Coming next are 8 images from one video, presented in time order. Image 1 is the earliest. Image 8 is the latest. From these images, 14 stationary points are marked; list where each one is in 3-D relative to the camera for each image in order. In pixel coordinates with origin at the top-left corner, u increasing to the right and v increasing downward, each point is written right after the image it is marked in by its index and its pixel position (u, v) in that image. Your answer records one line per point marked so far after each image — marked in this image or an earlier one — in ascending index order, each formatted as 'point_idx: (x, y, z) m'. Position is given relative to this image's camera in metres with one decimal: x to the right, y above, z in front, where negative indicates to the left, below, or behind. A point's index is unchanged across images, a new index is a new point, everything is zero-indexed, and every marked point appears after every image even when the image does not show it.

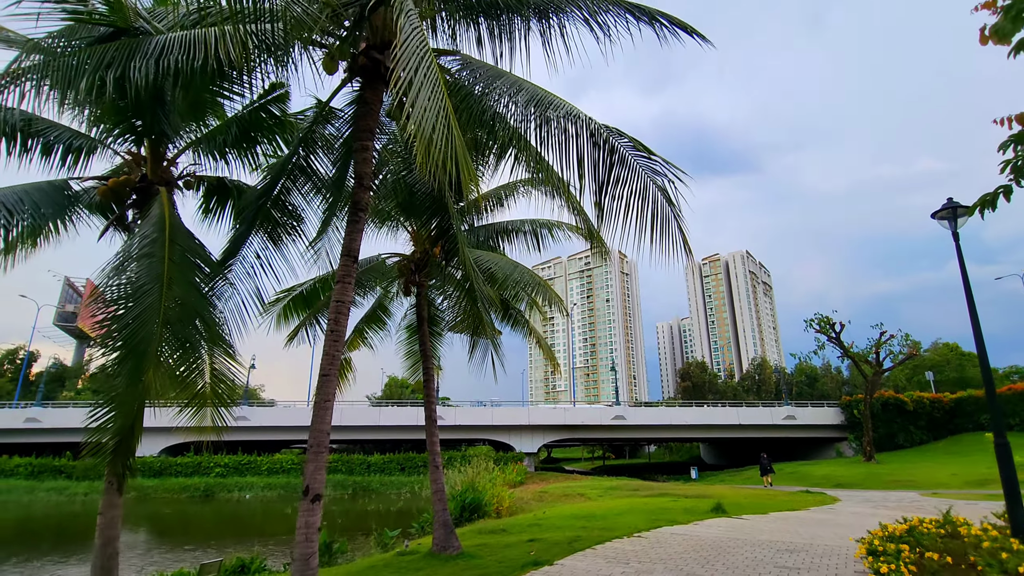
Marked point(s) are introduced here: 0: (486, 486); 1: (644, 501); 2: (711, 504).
0: (-0.8, -6.0, +16.1) m
1: (+3.9, -6.3, +15.7) m
2: (+5.3, -5.7, +14.1) m
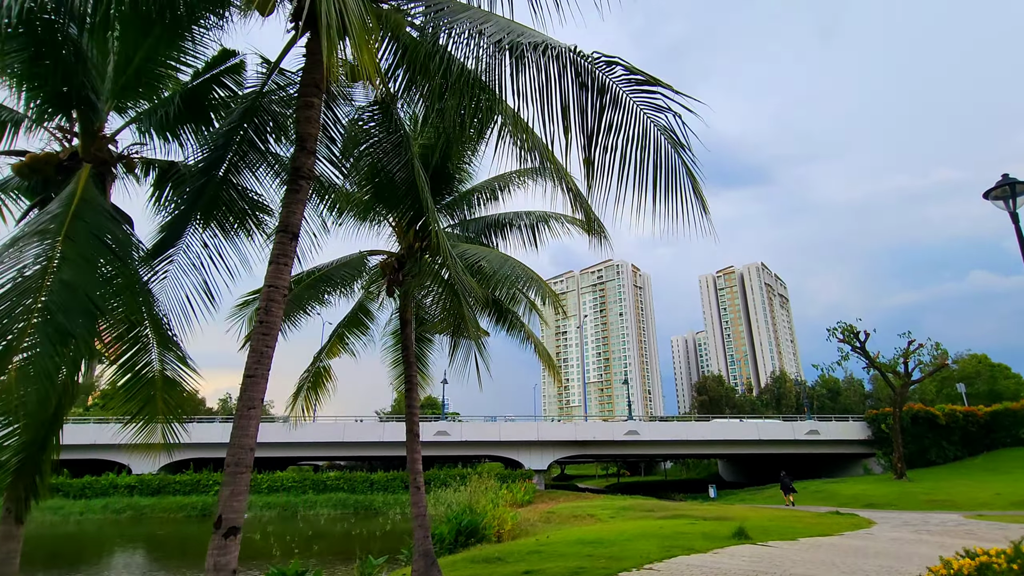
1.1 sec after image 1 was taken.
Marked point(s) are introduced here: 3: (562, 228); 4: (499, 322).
0: (-0.8, -6.2, +14.9) m
1: (+4.0, -6.4, +14.4) m
2: (+5.3, -5.8, +12.8) m
3: (+1.0, +1.2, +10.1) m
4: (-0.4, -0.7, +11.0) m
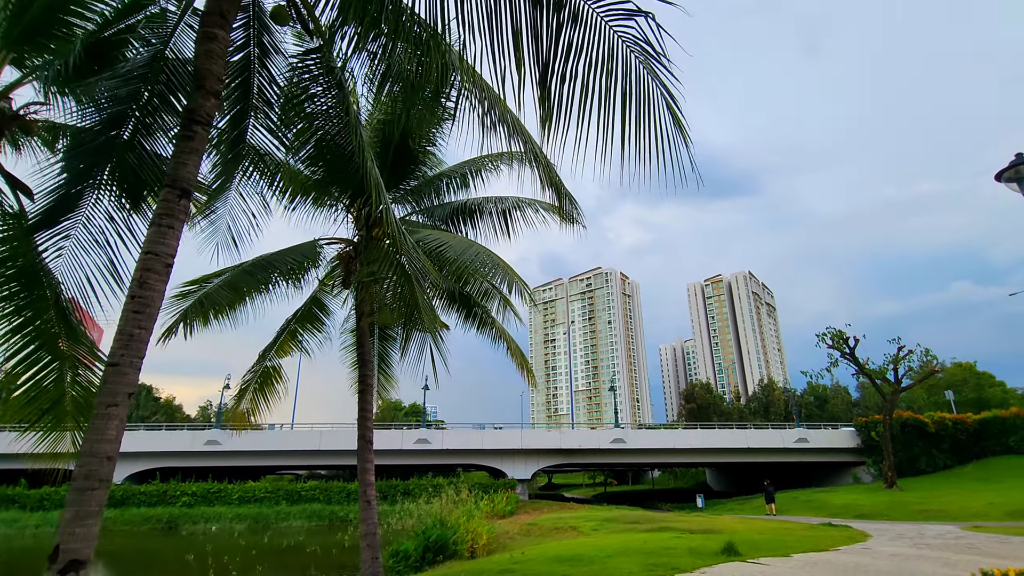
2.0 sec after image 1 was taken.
0: (-1.4, -6.1, +13.9) m
1: (+3.3, -6.3, +13.5) m
2: (+4.7, -5.7, +11.9) m
3: (+0.4, +1.3, +9.3) m
4: (-0.9, -0.5, +10.1) m
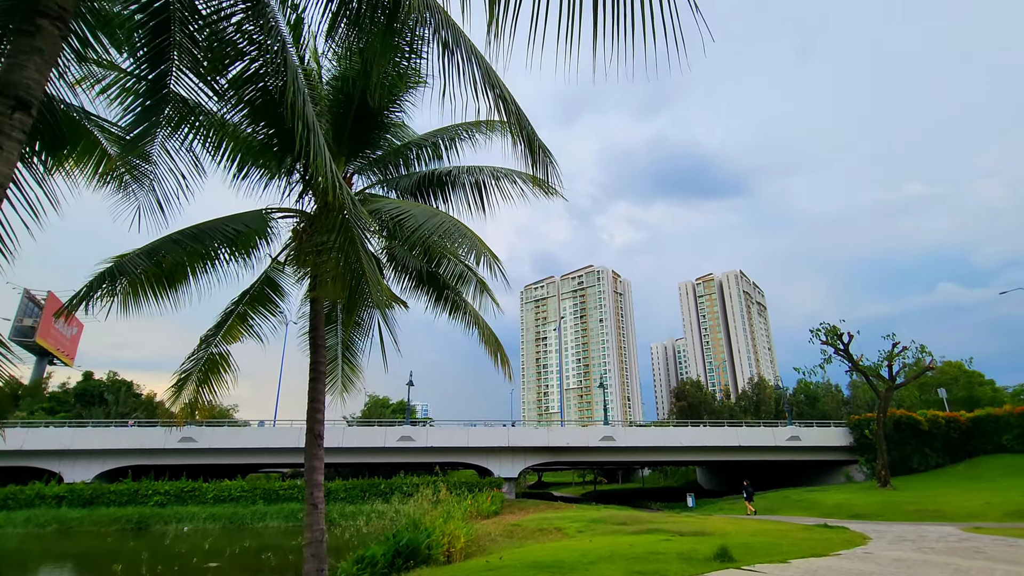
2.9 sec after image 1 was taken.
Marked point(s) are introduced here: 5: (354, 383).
0: (-1.9, -5.8, +13.0) m
1: (+2.8, -6.0, +12.7) m
2: (+4.2, -5.4, +11.1) m
3: (0.0, +1.6, +8.4) m
4: (-1.3, -0.2, +9.2) m
5: (-2.9, -1.8, +9.9) m
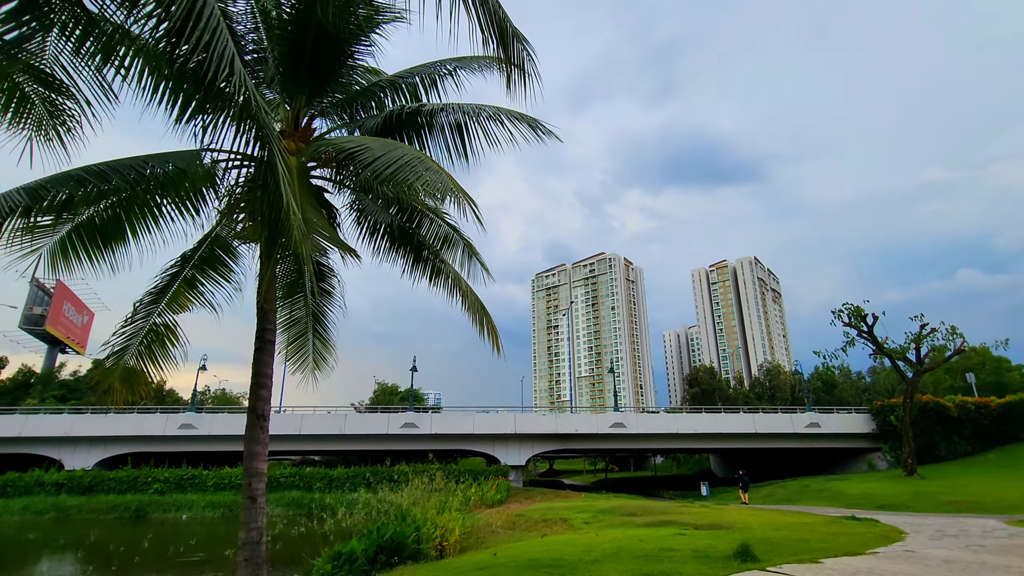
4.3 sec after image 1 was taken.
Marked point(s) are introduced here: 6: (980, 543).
0: (-1.9, -5.1, +12.0) m
1: (+2.8, -5.4, +11.6) m
2: (+4.2, -4.8, +10.0) m
3: (-0.1, +2.2, +7.2) m
4: (-1.5, +0.4, +8.1) m
5: (-3.1, -1.2, +8.8) m
6: (+9.2, -5.0, +10.5) m
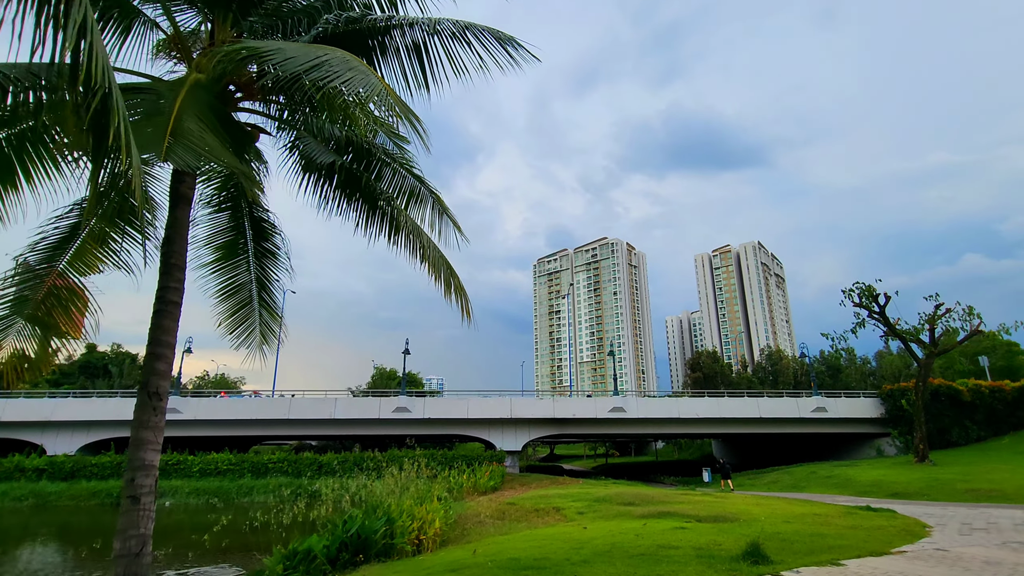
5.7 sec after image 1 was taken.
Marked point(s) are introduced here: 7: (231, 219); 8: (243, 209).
0: (-2.3, -4.5, +11.0) m
1: (+2.5, -4.8, +10.5) m
2: (+3.8, -4.2, +8.9) m
3: (-0.5, +2.7, +6.0) m
4: (-1.8, +0.9, +6.9) m
5: (-3.4, -0.7, +7.7) m
6: (+8.9, -4.4, +9.4) m
7: (-3.8, +0.9, +7.1) m
8: (-3.6, +1.1, +7.1) m
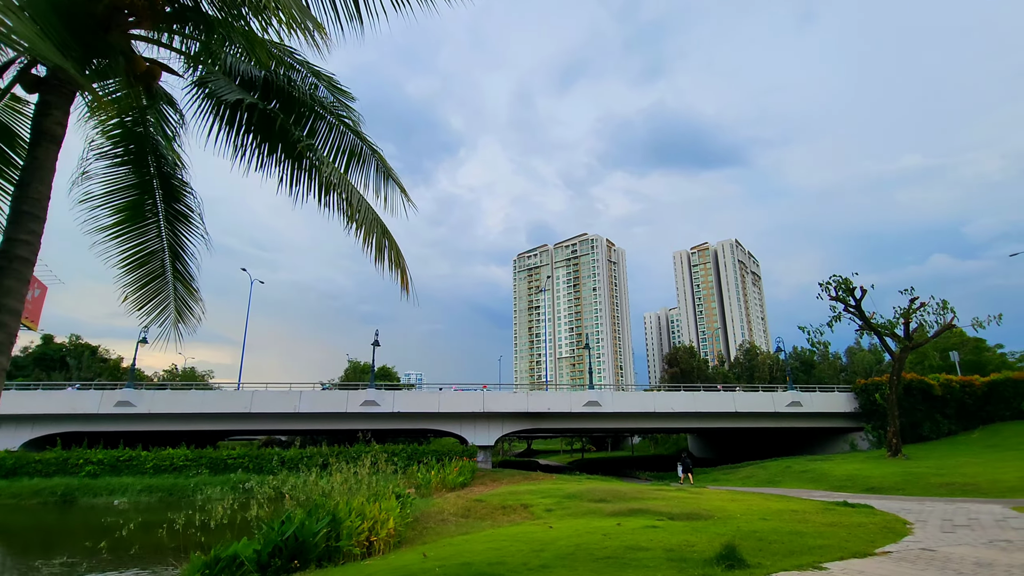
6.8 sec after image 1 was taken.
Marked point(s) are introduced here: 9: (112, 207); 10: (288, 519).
0: (-3.0, -4.1, +10.1) m
1: (+1.7, -4.4, +9.8) m
2: (+3.1, -3.9, +8.2) m
3: (-1.0, +3.0, +5.1) m
4: (-2.4, +1.2, +6.0) m
5: (-4.0, -0.3, +6.7) m
6: (+8.2, -4.2, +8.9) m
7: (-4.3, +1.3, +6.1) m
8: (-4.2, +1.4, +6.1) m
9: (-4.6, +0.9, +6.1) m
10: (-3.6, -3.8, +8.6) m
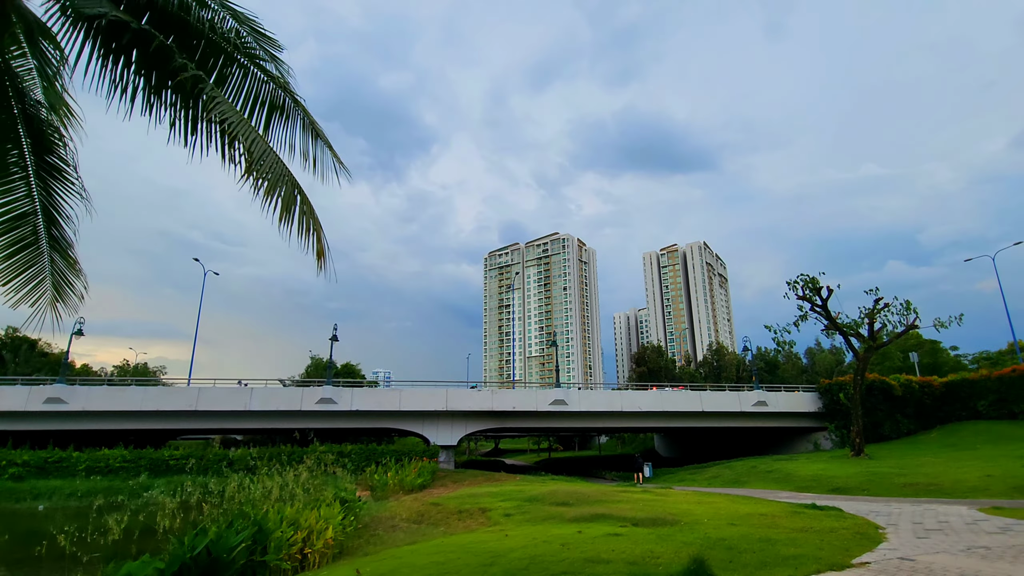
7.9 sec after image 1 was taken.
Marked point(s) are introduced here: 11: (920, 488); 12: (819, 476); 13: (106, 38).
0: (-3.9, -3.8, +9.0) m
1: (+0.9, -4.2, +9.0) m
2: (+2.4, -3.7, +7.5) m
3: (-1.5, +3.2, +4.2) m
4: (-2.9, +1.5, +4.9) m
5: (-4.6, 0.0, +5.6) m
6: (+7.4, -4.0, +8.4) m
7: (-4.9, +1.6, +5.0) m
8: (-4.7, +1.7, +5.0) m
9: (-5.1, +1.2, +4.9) m
10: (-4.3, -3.5, +7.5) m
11: (+12.7, -6.2, +16.4) m
12: (+11.4, -7.0, +19.7) m
13: (-3.6, +2.2, +4.8) m
